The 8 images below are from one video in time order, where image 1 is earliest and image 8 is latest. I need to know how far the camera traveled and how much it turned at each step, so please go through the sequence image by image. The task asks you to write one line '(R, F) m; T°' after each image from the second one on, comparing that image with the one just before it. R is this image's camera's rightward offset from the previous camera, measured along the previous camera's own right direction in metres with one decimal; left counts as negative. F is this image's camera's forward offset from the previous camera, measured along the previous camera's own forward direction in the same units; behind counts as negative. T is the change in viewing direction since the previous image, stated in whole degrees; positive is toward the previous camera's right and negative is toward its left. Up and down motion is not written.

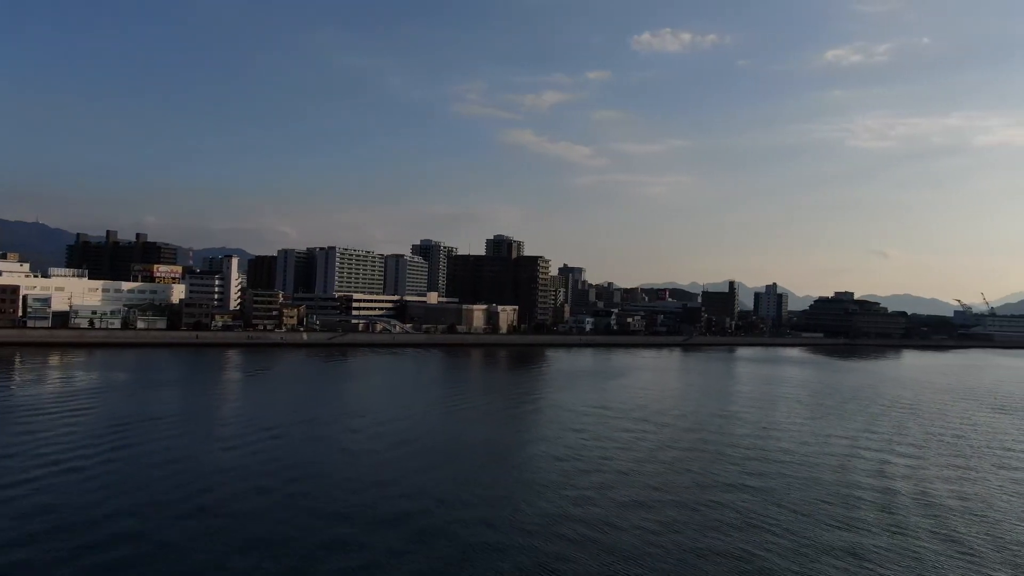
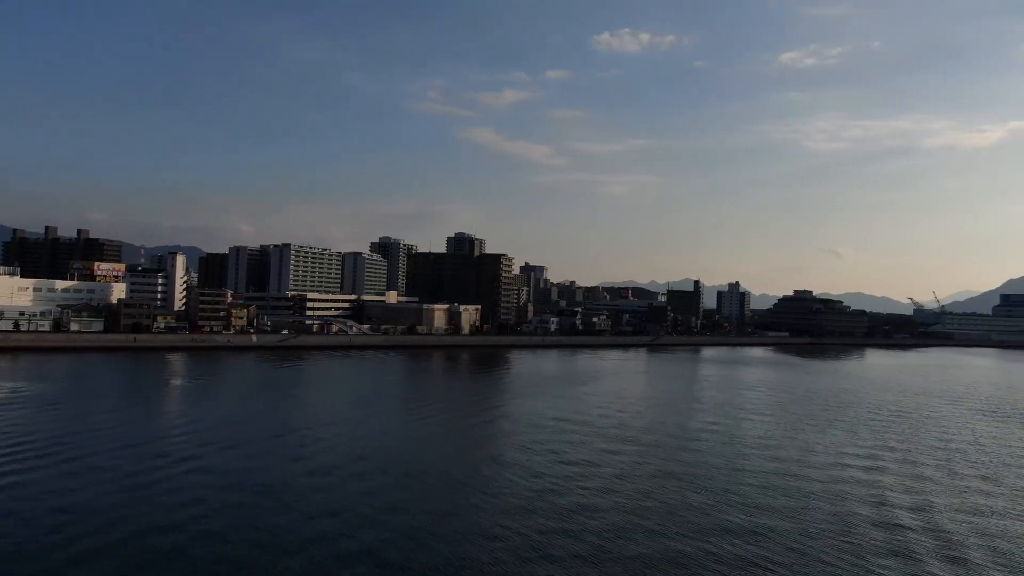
(0.0, +0.9) m; +3°
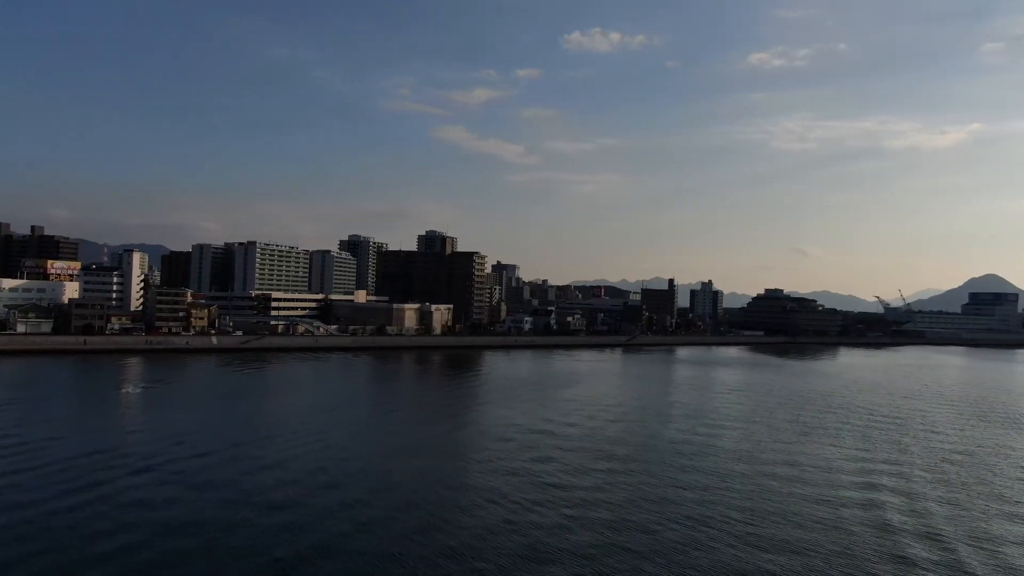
(0.0, +0.6) m; +2°
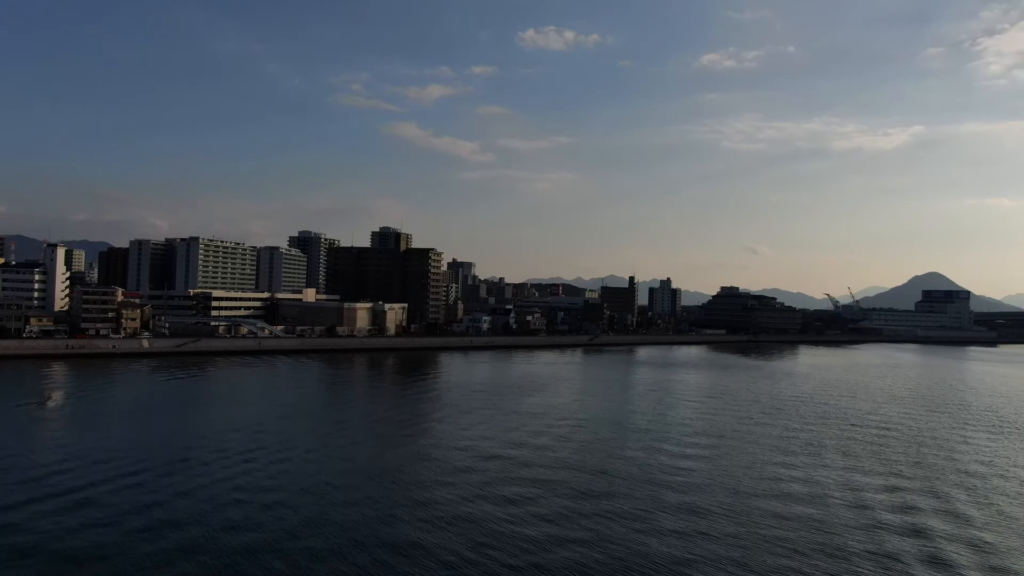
(-0.1, +1.0) m; +4°
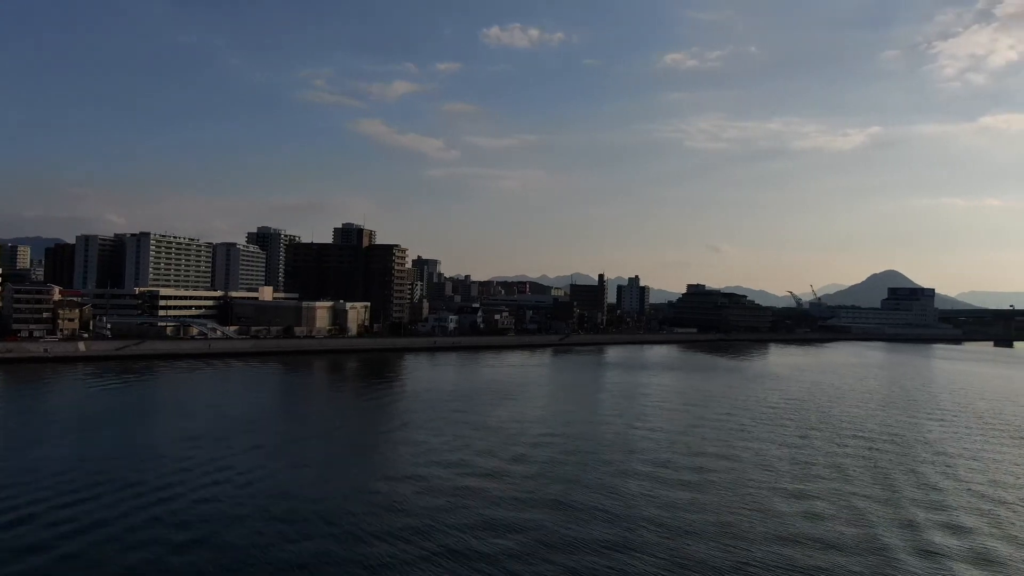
(-0.1, +0.9) m; +3°
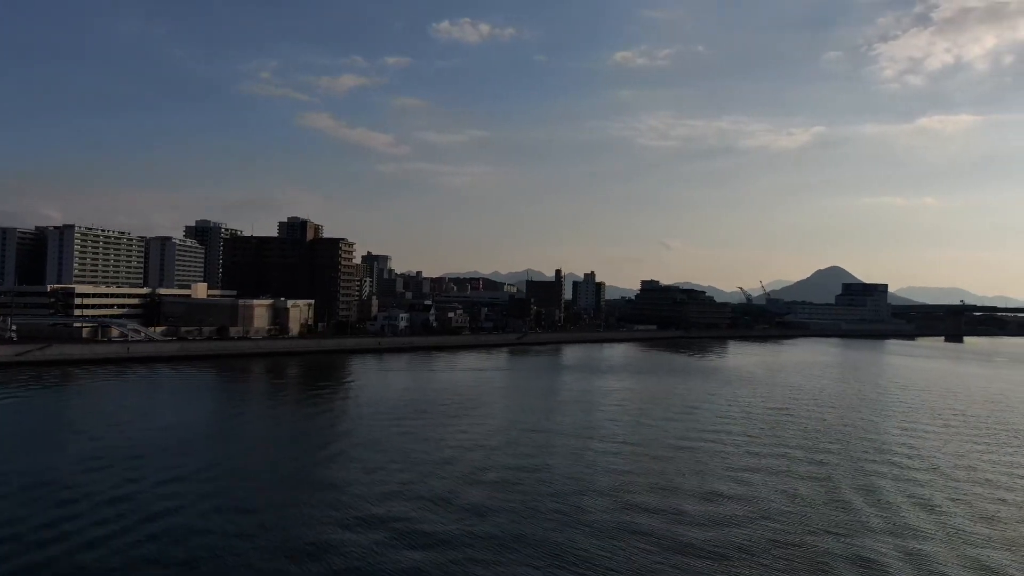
(-0.1, +1.2) m; +4°
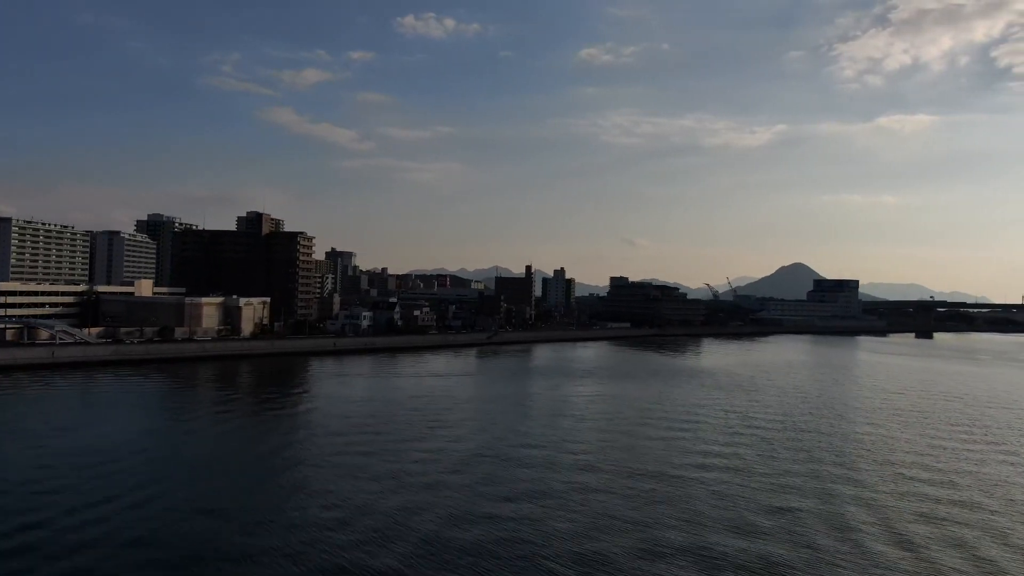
(-0.1, +1.1) m; +3°
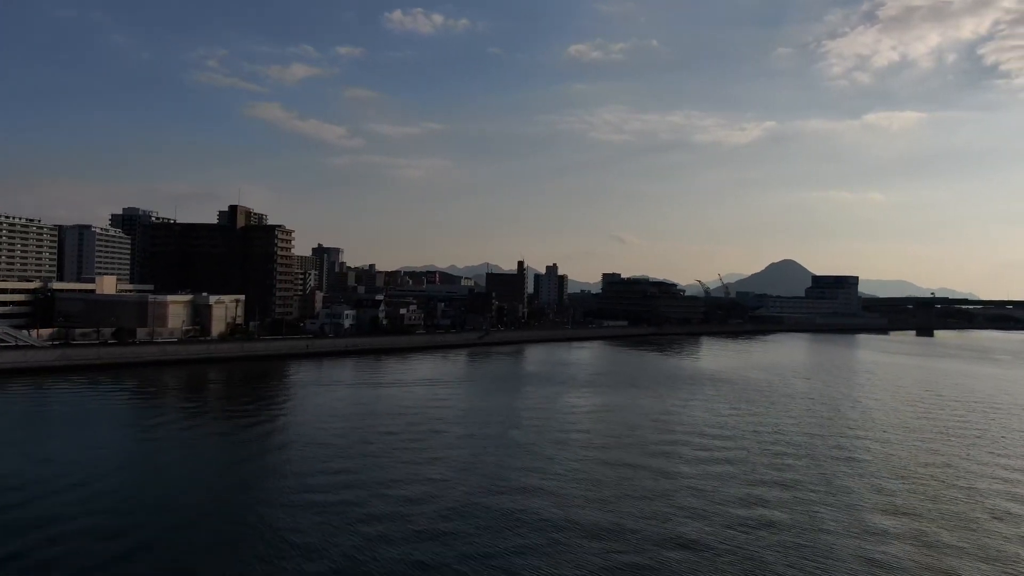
(-0.1, +1.3) m; +1°
